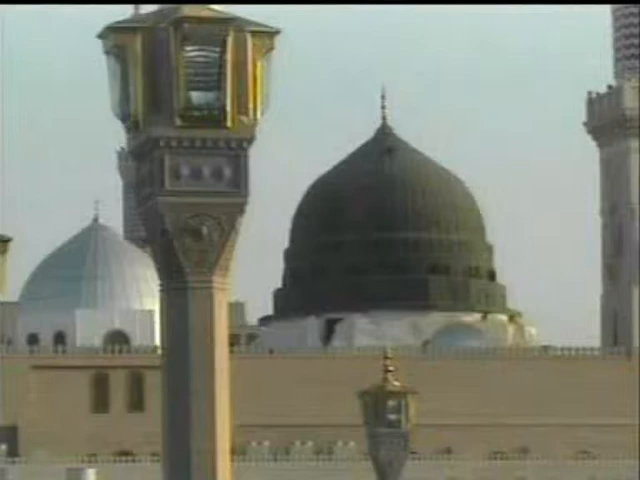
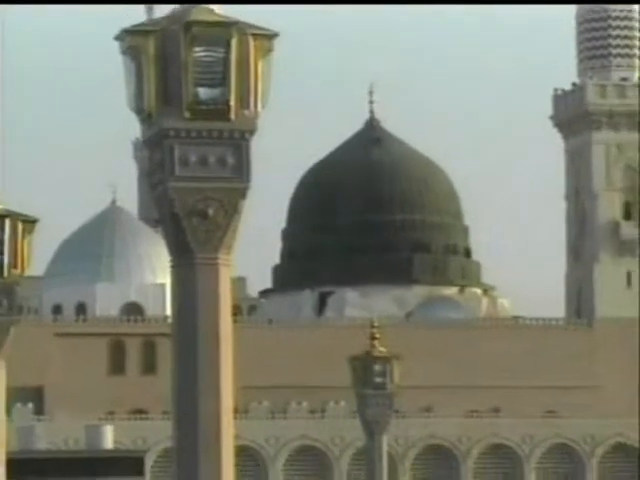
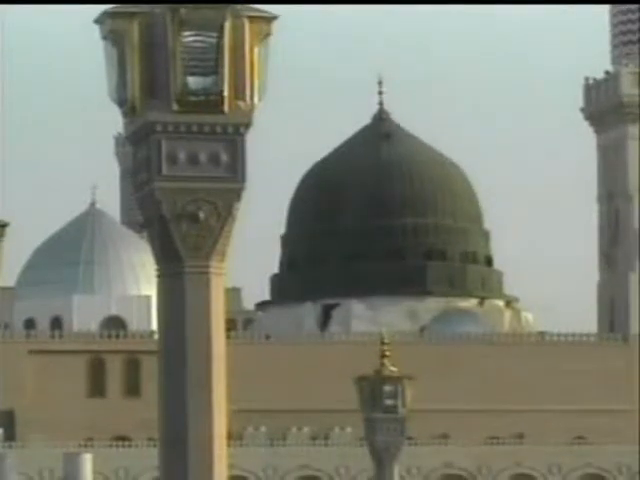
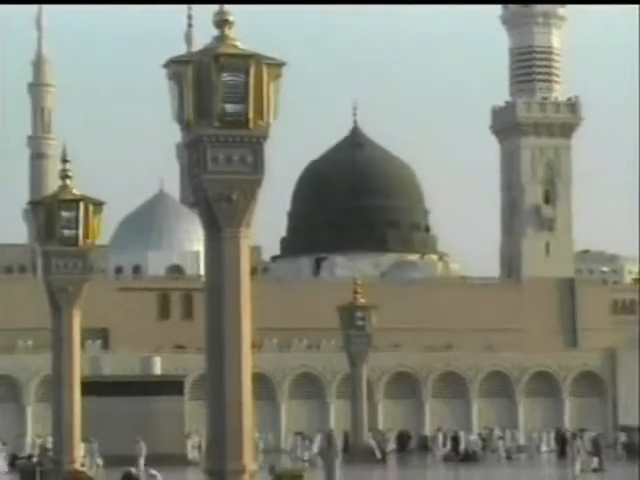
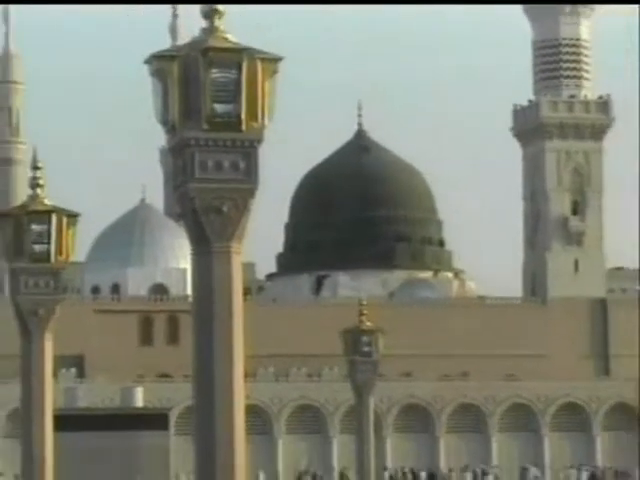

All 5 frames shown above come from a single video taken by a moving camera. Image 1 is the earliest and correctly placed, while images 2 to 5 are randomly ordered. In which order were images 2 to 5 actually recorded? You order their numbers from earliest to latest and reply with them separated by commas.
3, 2, 5, 4
